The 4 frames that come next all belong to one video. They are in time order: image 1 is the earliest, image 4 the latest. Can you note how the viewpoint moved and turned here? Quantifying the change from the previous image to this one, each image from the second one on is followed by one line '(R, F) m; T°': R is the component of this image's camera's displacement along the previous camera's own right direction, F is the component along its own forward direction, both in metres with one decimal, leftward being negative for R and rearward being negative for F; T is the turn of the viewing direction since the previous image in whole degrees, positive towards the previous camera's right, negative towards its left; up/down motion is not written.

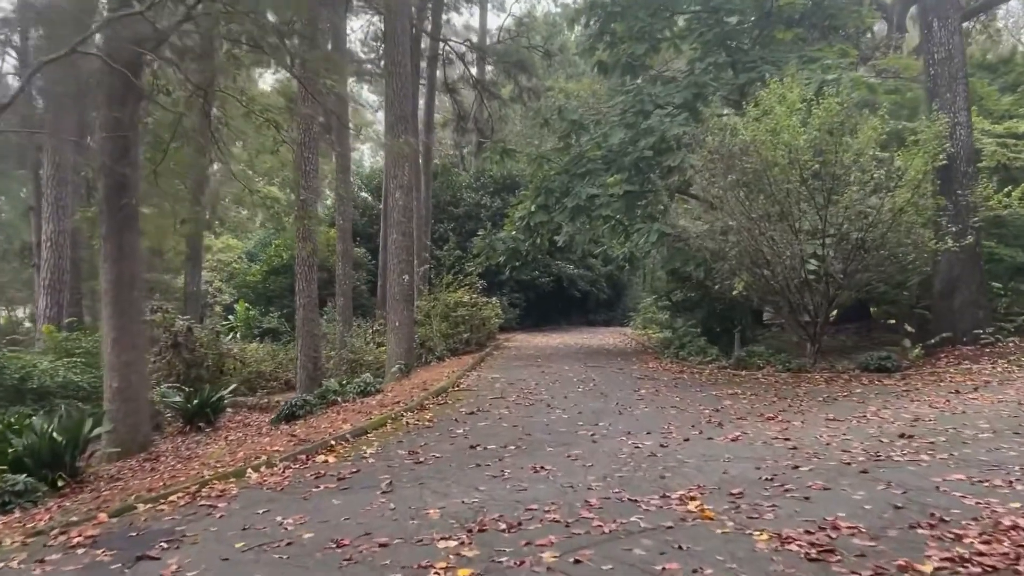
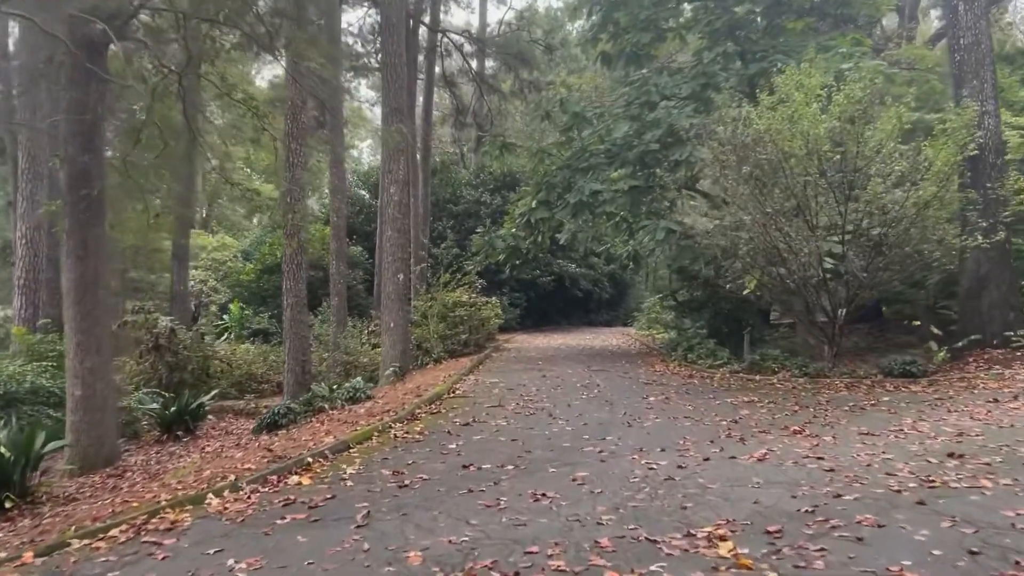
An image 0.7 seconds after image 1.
(0.0, +0.8) m; 0°
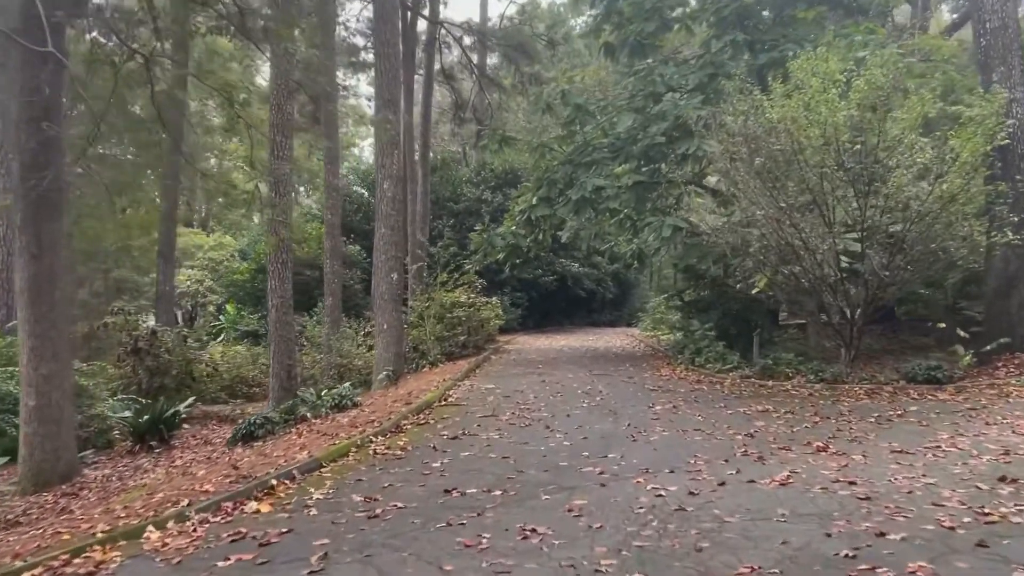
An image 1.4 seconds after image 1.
(+0.1, +0.7) m; 0°
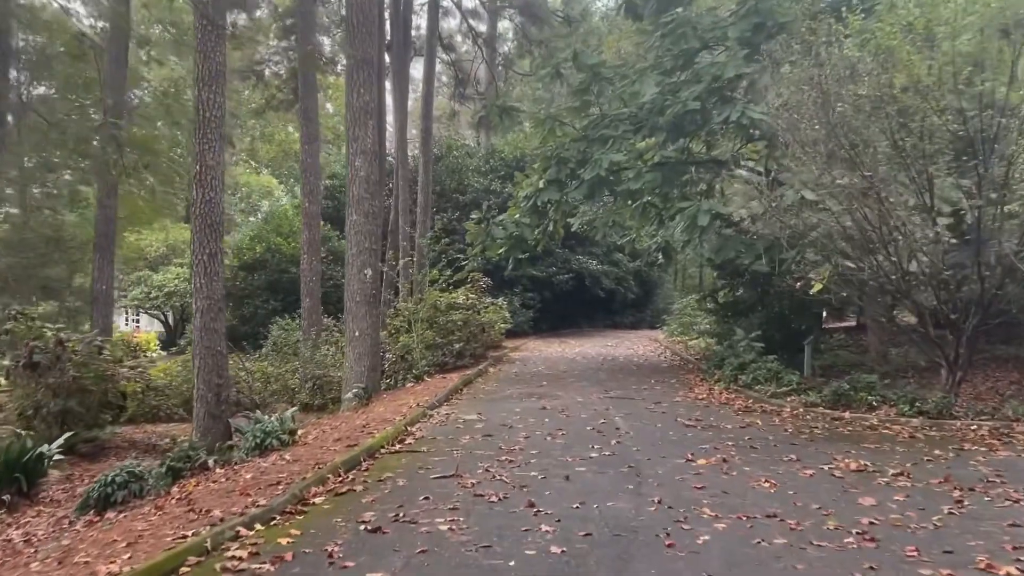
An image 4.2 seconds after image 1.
(+0.3, +2.9) m; -1°
